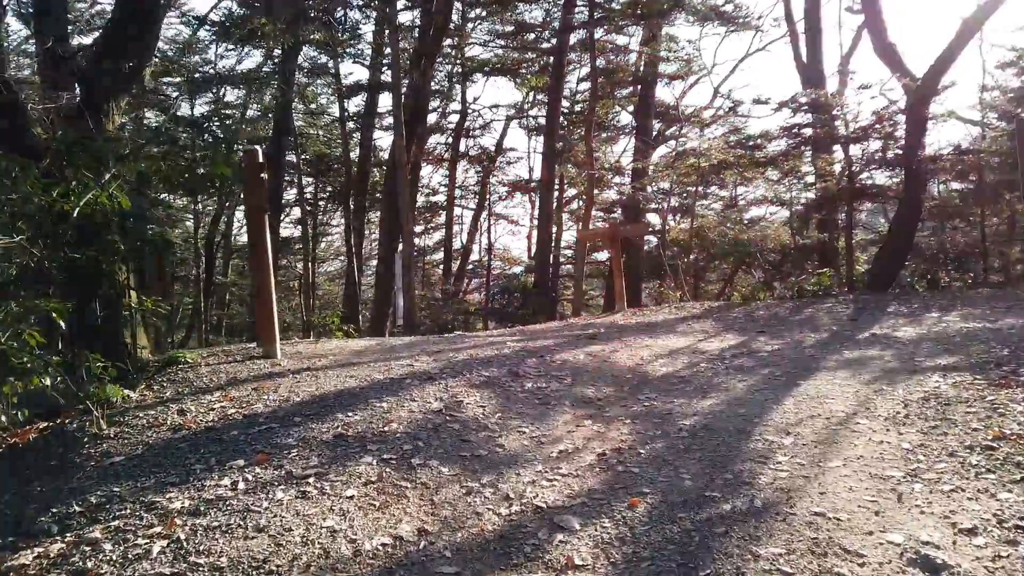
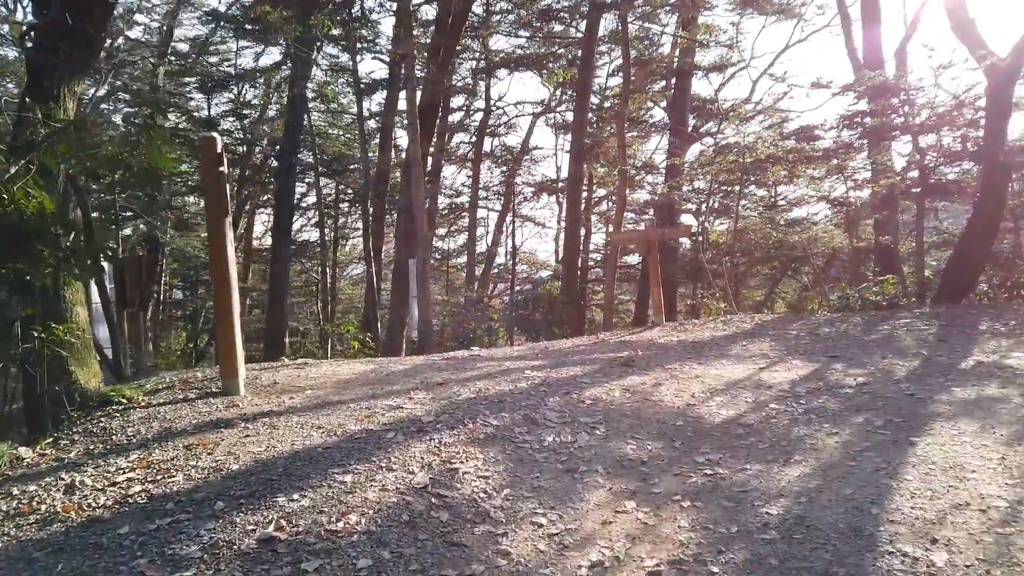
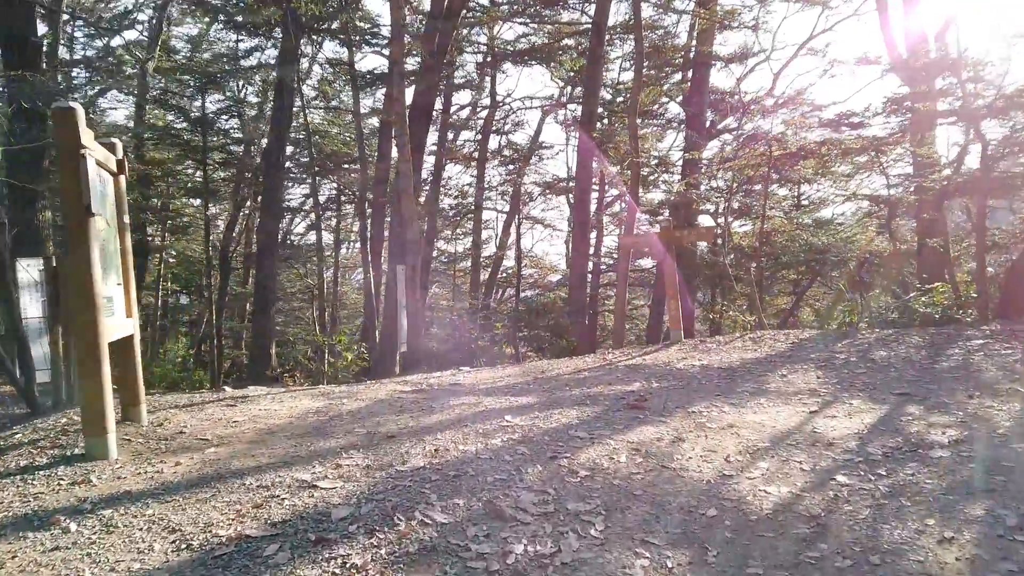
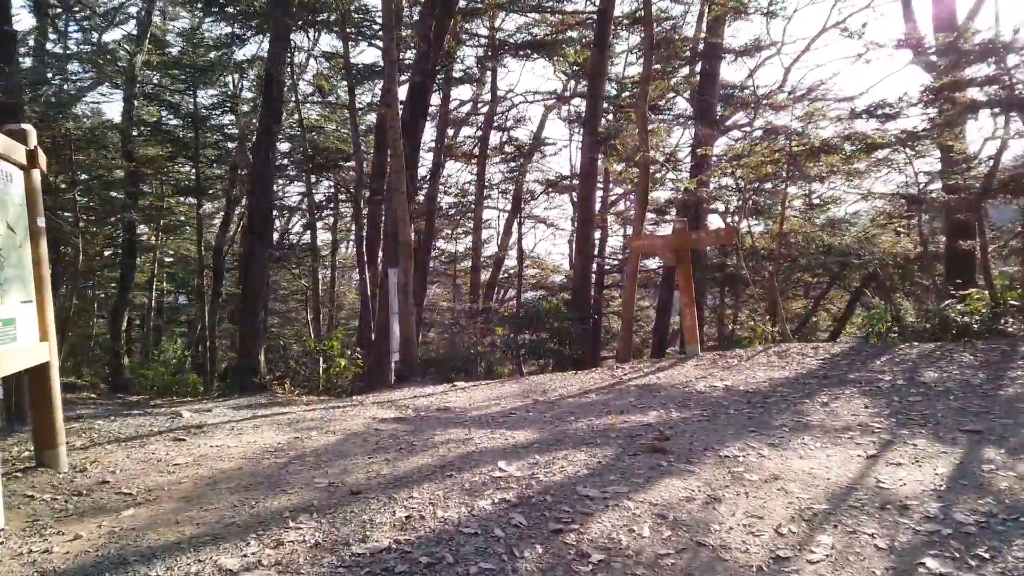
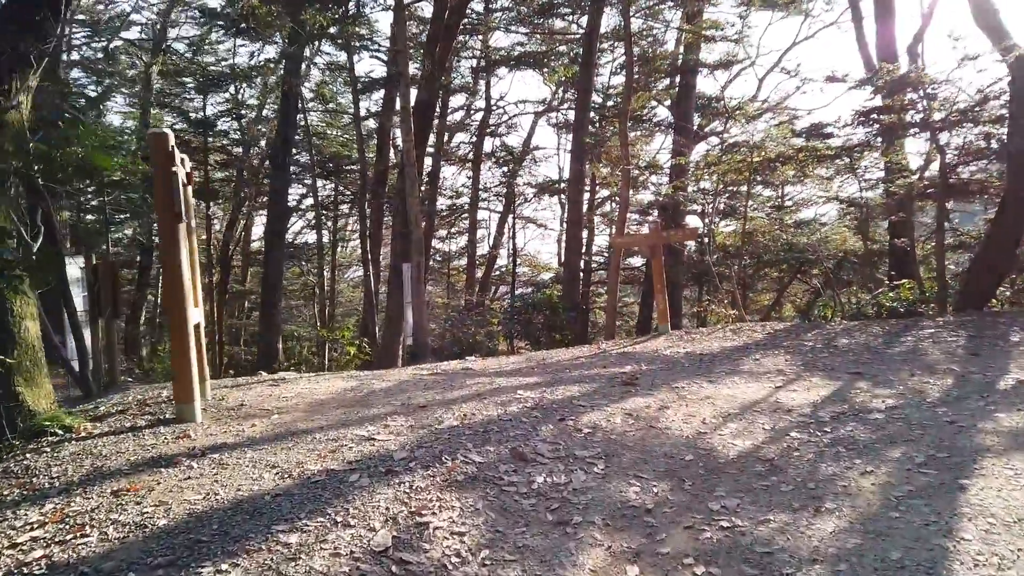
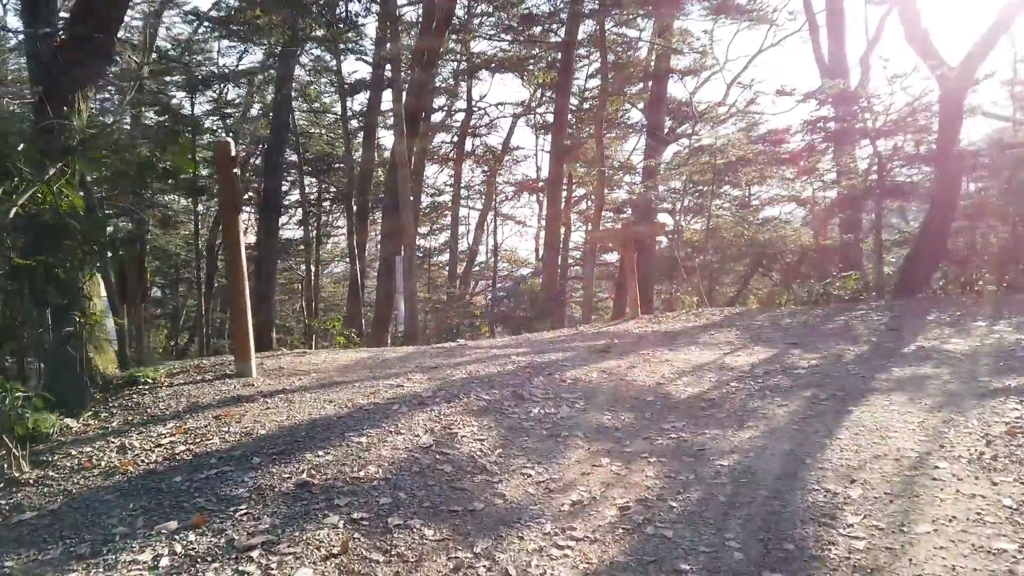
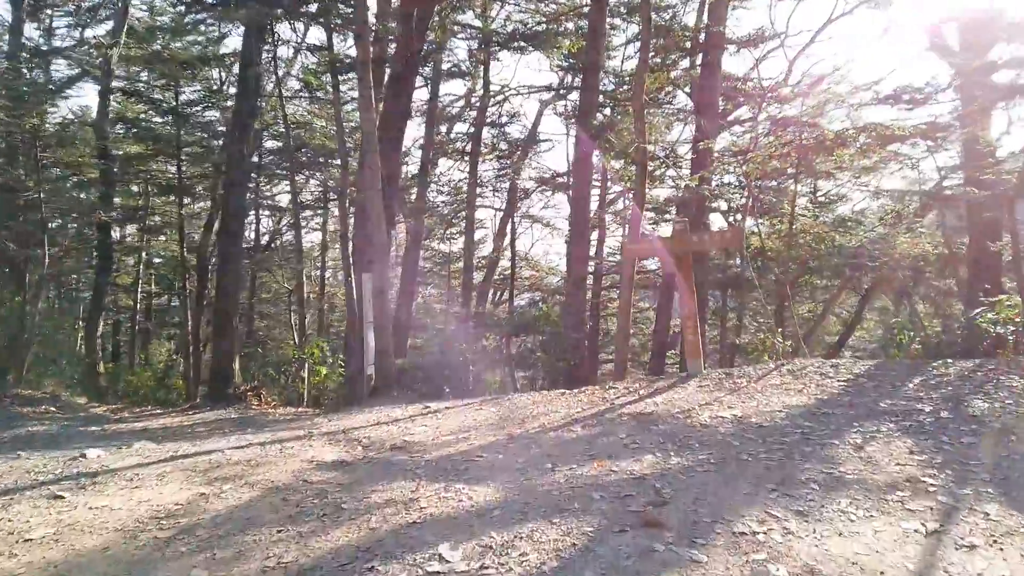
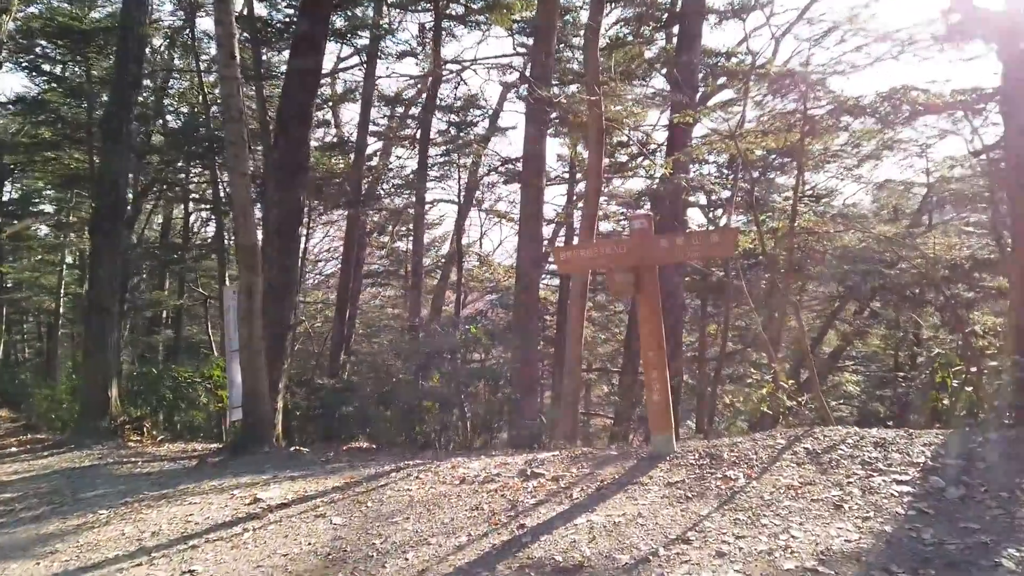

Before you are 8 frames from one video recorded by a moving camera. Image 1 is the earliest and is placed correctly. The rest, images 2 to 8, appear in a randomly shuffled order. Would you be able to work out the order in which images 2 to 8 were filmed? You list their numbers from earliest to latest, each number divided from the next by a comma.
6, 2, 5, 3, 4, 7, 8
